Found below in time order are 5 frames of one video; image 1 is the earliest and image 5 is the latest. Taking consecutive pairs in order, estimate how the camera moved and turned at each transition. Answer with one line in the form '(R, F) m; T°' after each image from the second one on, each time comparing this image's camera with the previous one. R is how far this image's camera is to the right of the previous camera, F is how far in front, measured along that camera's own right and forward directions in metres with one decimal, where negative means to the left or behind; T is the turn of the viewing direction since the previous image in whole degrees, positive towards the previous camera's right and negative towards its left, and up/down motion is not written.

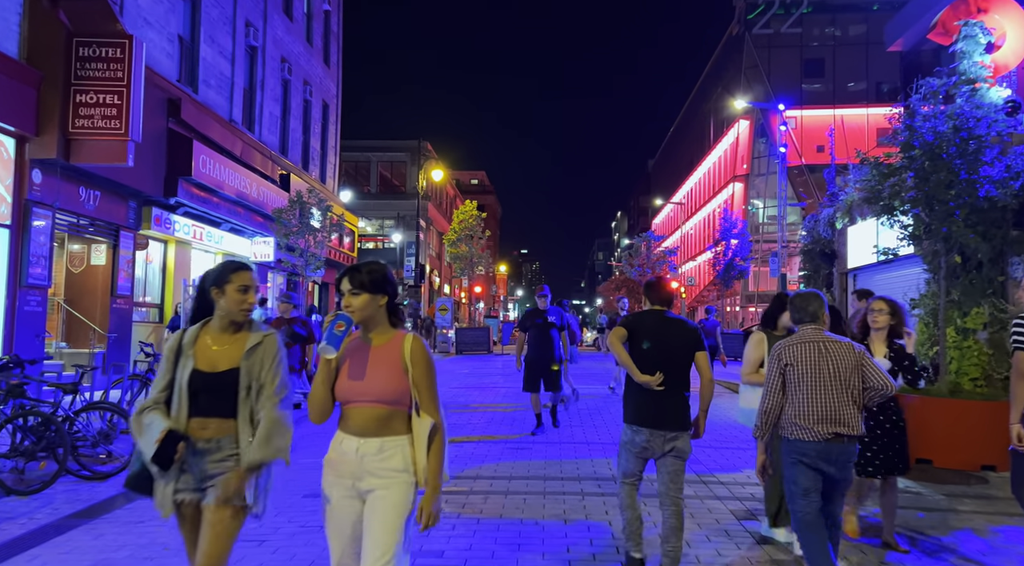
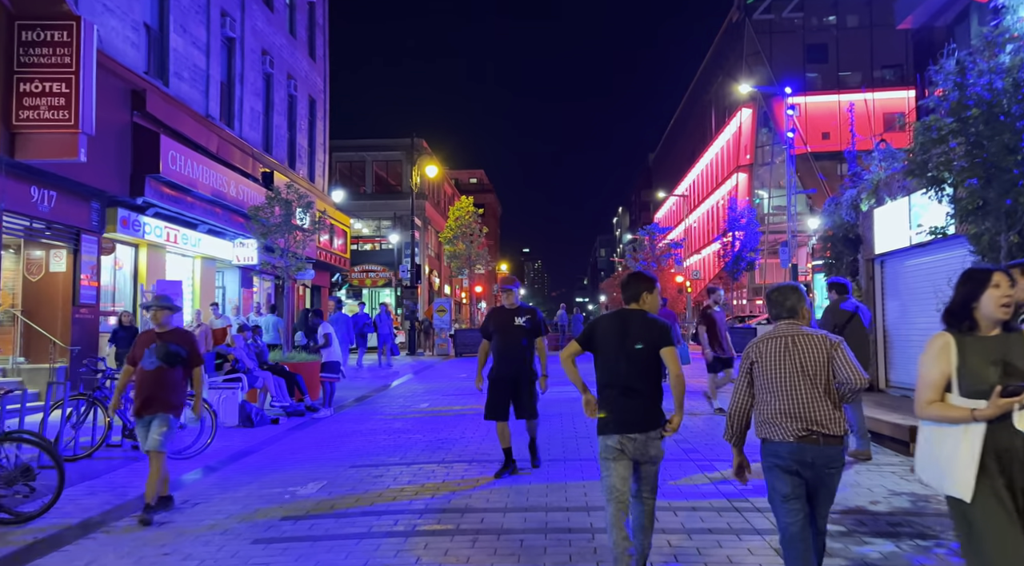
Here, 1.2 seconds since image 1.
(+0.1, +1.2) m; 0°
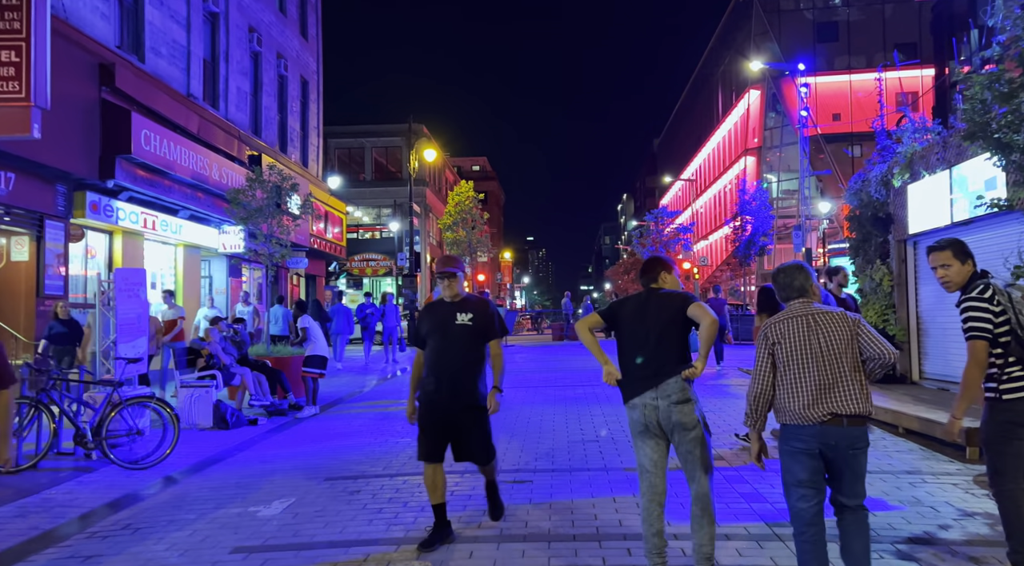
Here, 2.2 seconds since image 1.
(+0.1, +1.1) m; 0°
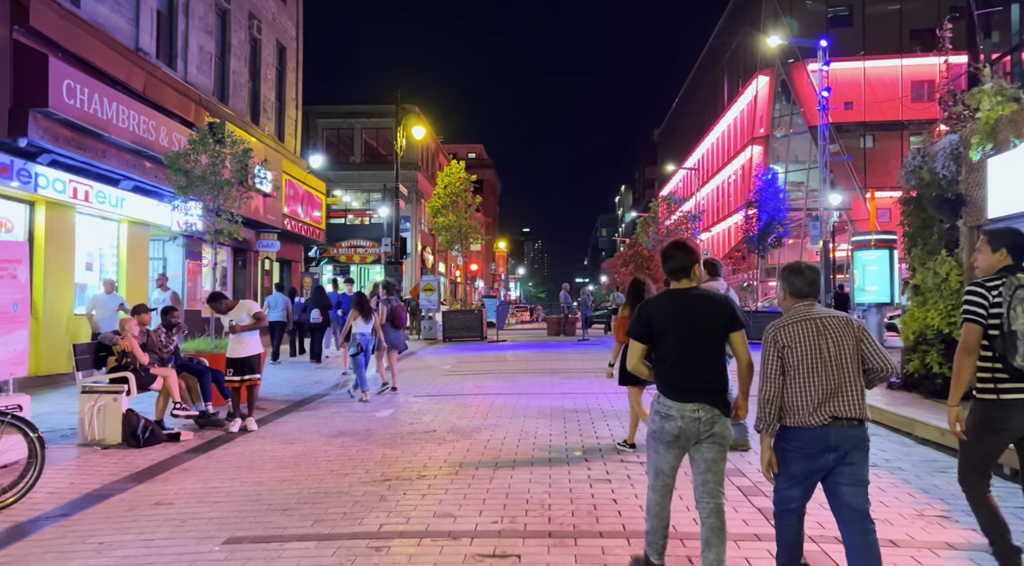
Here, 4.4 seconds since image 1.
(+0.1, +2.2) m; 0°
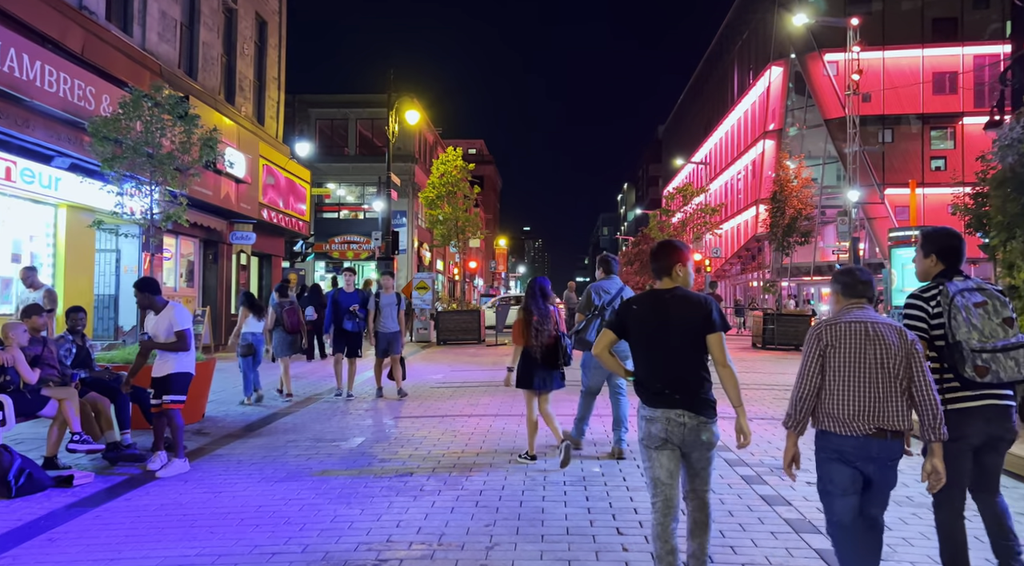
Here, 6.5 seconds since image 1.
(0.0, +2.1) m; 0°
